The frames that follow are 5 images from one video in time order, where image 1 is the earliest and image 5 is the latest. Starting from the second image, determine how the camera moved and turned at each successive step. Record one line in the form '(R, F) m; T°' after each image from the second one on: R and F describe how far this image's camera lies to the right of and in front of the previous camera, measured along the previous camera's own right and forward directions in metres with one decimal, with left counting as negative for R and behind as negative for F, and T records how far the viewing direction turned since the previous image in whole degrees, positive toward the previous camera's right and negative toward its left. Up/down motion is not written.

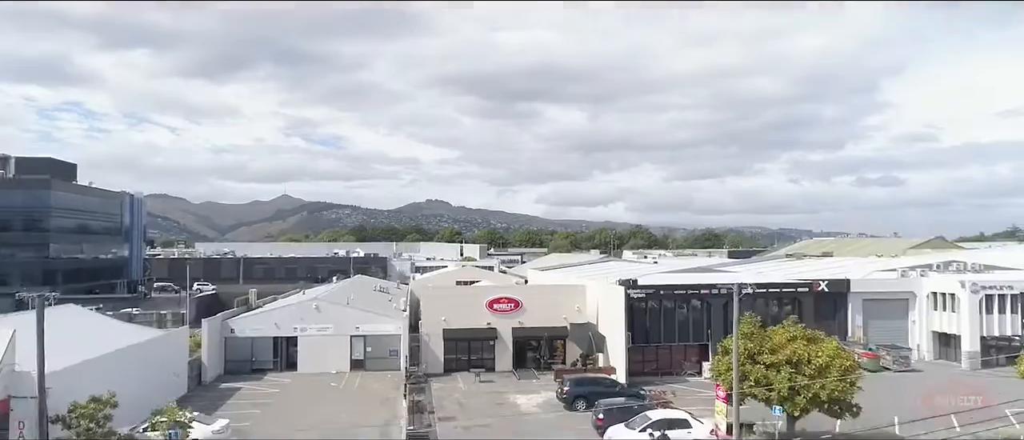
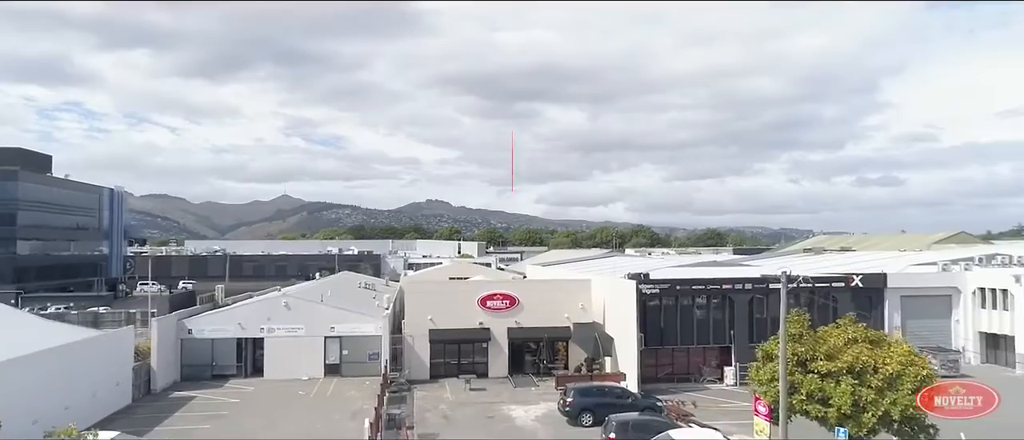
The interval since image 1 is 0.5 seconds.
(+0.2, +4.4) m; 0°
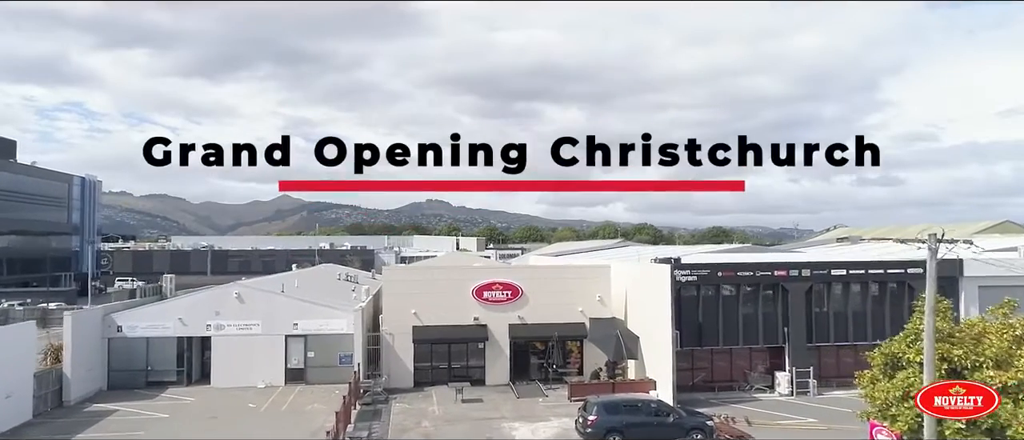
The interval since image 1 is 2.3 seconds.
(-0.1, +6.0) m; 0°
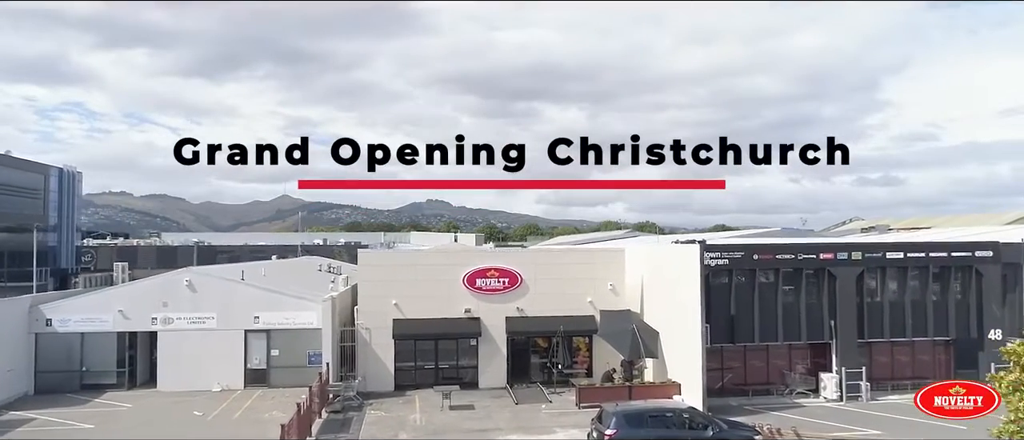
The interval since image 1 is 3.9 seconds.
(+0.1, +3.9) m; 0°
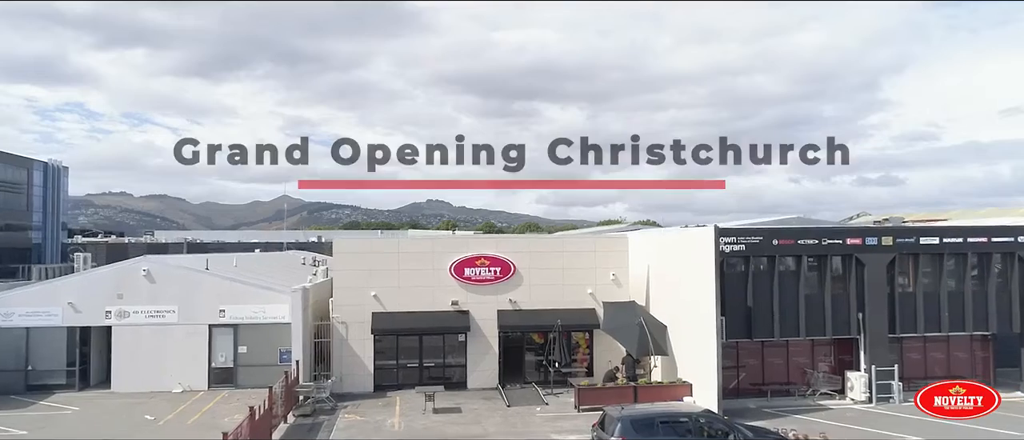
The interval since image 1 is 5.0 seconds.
(+0.2, +2.2) m; 0°
